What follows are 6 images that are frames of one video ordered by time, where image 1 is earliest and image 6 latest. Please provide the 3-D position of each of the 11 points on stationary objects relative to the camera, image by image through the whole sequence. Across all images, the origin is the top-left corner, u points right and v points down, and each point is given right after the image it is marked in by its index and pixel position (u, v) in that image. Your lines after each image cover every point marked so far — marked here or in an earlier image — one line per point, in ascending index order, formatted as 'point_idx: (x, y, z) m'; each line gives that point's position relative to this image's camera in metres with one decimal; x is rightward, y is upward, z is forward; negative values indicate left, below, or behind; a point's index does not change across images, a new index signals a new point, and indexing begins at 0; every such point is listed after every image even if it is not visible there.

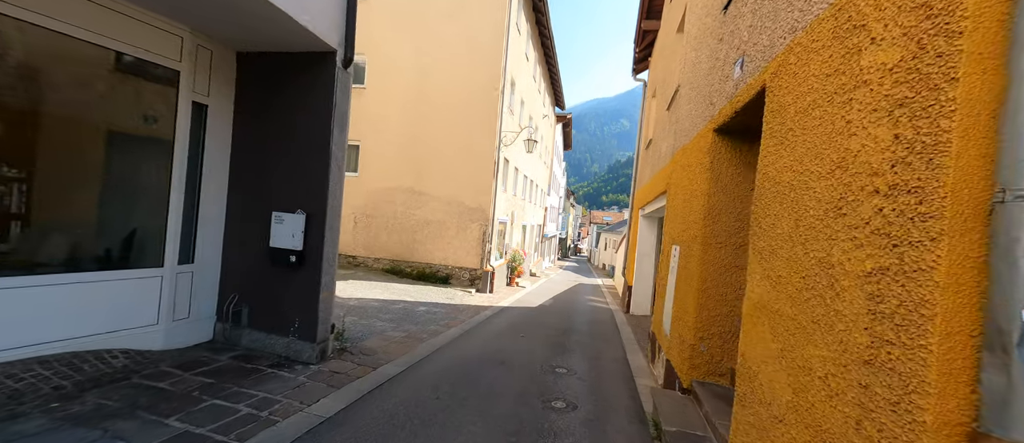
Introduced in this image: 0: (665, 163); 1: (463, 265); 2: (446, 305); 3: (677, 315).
0: (+2.8, +1.1, +6.9) m
1: (-1.7, -1.6, +13.2) m
2: (-1.7, -2.2, +9.7) m
3: (+2.0, -1.1, +4.5) m
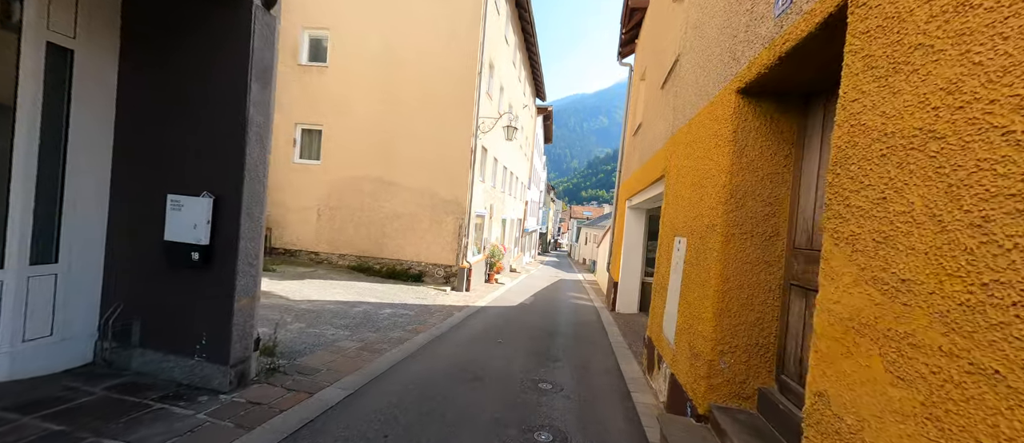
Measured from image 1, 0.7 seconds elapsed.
0: (+2.5, +1.3, +6.1) m
1: (-2.4, -1.3, +12.2) m
2: (-2.2, -2.0, +8.7) m
3: (+1.7, -1.0, +3.7) m
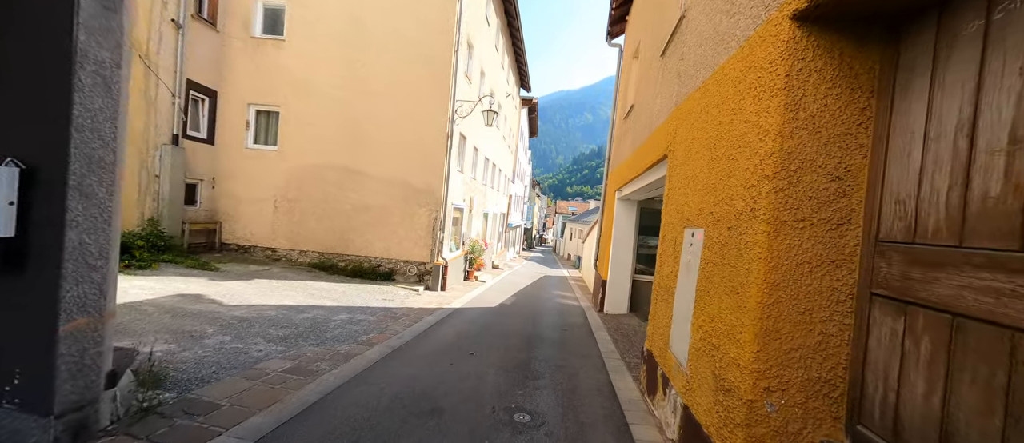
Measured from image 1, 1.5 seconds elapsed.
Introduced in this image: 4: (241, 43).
0: (+2.1, +1.4, +5.2) m
1: (-3.0, -1.1, +11.1) m
2: (-2.7, -1.8, +7.6) m
3: (+1.5, -0.9, +2.7) m
4: (-8.1, +5.4, +11.2) m
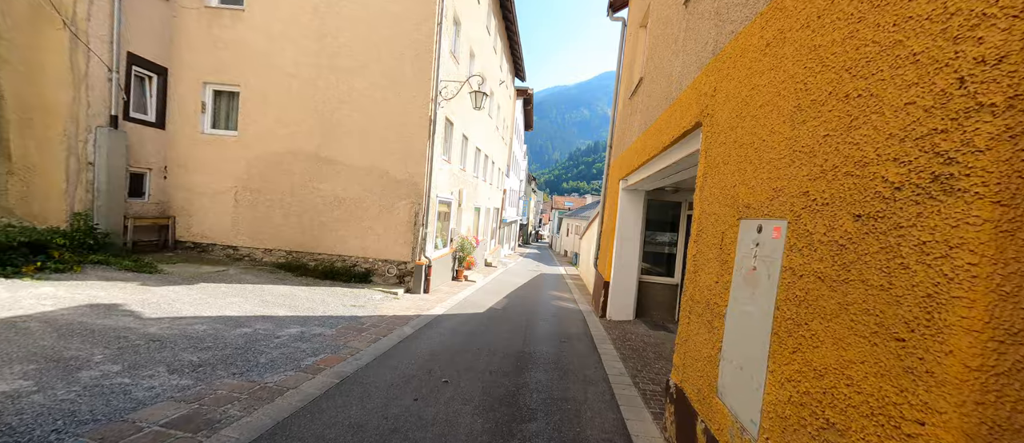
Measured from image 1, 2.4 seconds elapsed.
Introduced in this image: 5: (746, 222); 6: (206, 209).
0: (+1.9, +1.5, +4.0) m
1: (-3.3, -1.0, +9.9) m
2: (-2.9, -1.7, +6.4) m
3: (+1.3, -0.8, +1.6) m
4: (-8.4, +5.5, +9.9) m
5: (+1.5, 0.0, +2.4) m
6: (-8.3, +0.3, +10.0) m
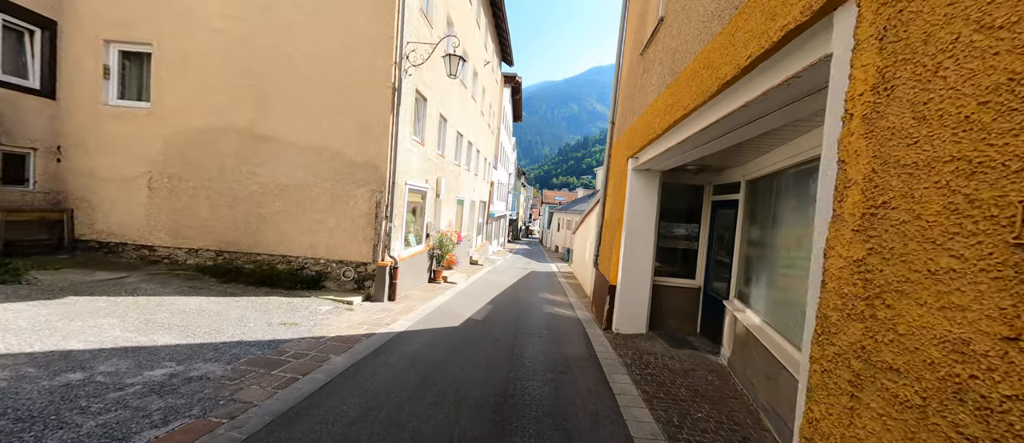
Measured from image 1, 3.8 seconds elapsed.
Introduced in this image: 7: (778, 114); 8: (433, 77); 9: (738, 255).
0: (+1.7, +1.6, +2.3) m
1: (-3.6, -0.8, +8.1) m
2: (-3.2, -1.6, +4.6) m
3: (+1.2, -0.7, -0.2) m
4: (-8.8, +5.6, +7.8) m
5: (+1.3, +0.1, +0.7) m
6: (-8.6, +0.5, +8.0) m
7: (+2.1, +0.9, +3.0) m
8: (-2.2, +4.0, +10.3) m
9: (+3.4, -0.5, +5.6) m
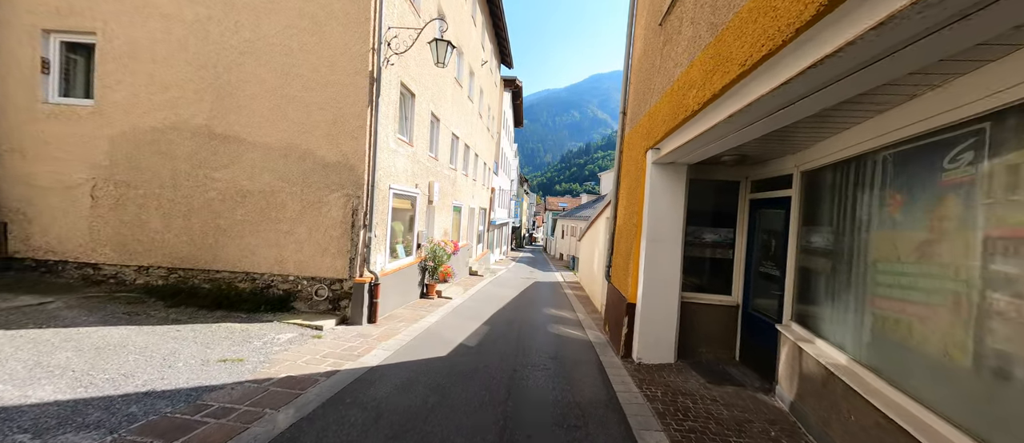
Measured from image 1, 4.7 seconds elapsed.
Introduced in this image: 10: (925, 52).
0: (+1.6, +1.7, +1.2) m
1: (-3.7, -1.0, +6.9) m
2: (-3.2, -1.7, +3.5) m
3: (+1.1, -0.6, -1.3) m
4: (-8.9, +5.4, +6.9) m
5: (+1.2, +0.2, -0.5) m
6: (-8.7, +0.2, +7.0) m
7: (+2.0, +0.9, +1.9) m
8: (-2.3, +3.8, +9.3) m
9: (+3.3, -0.5, +4.4) m
10: (+2.1, +0.9, +1.9) m
